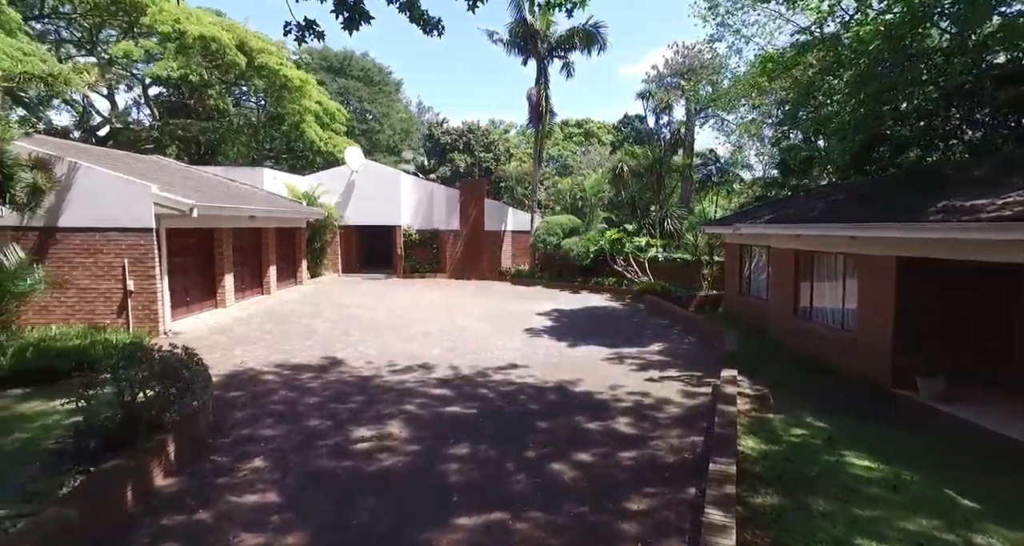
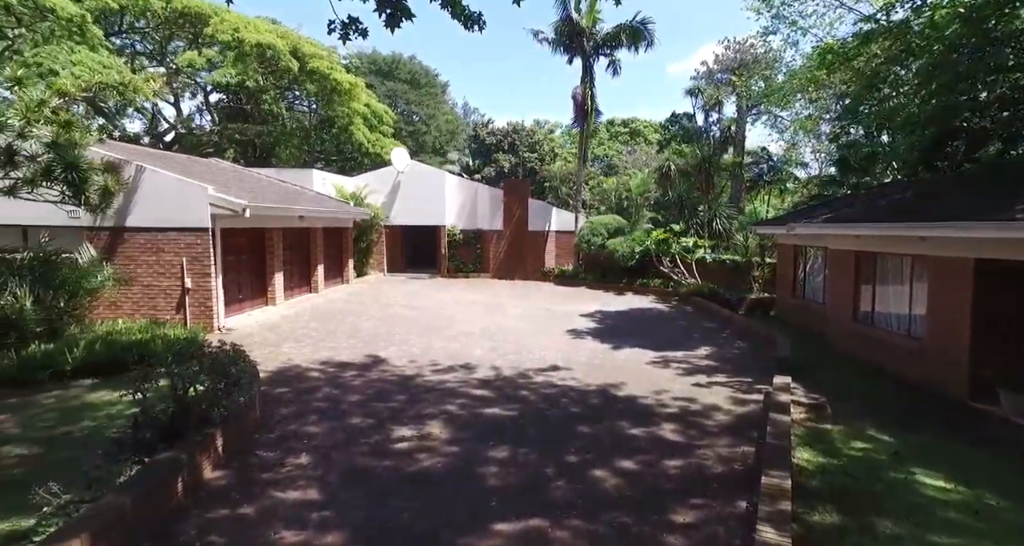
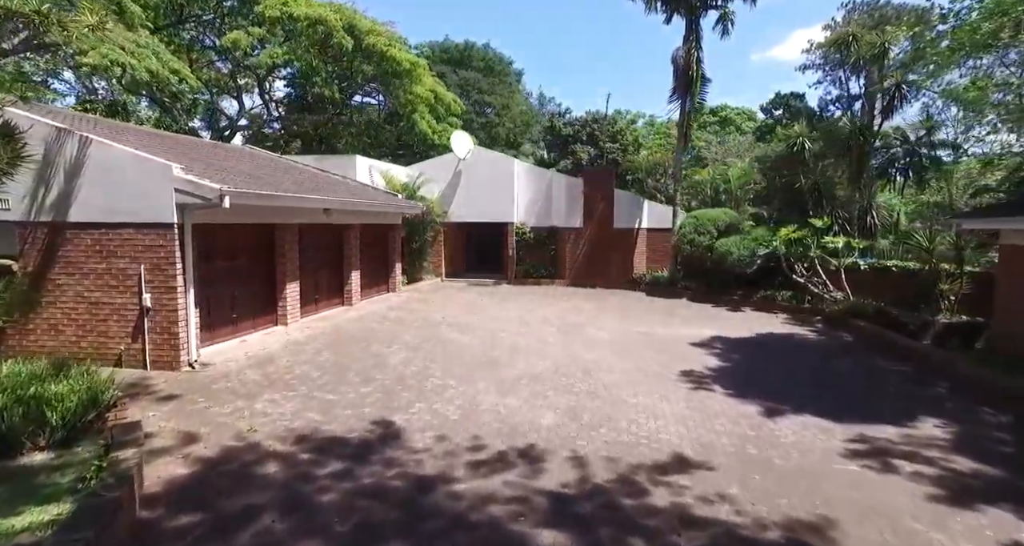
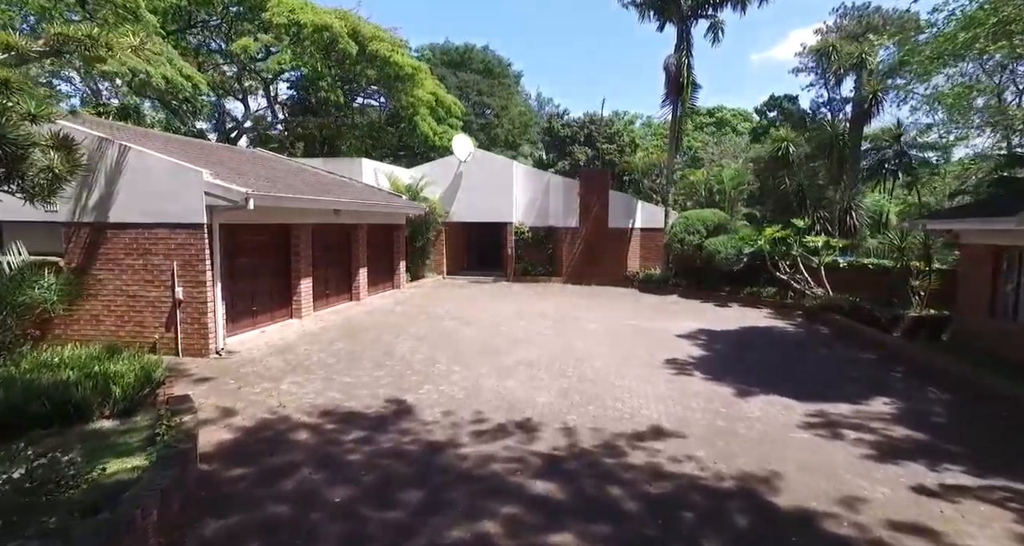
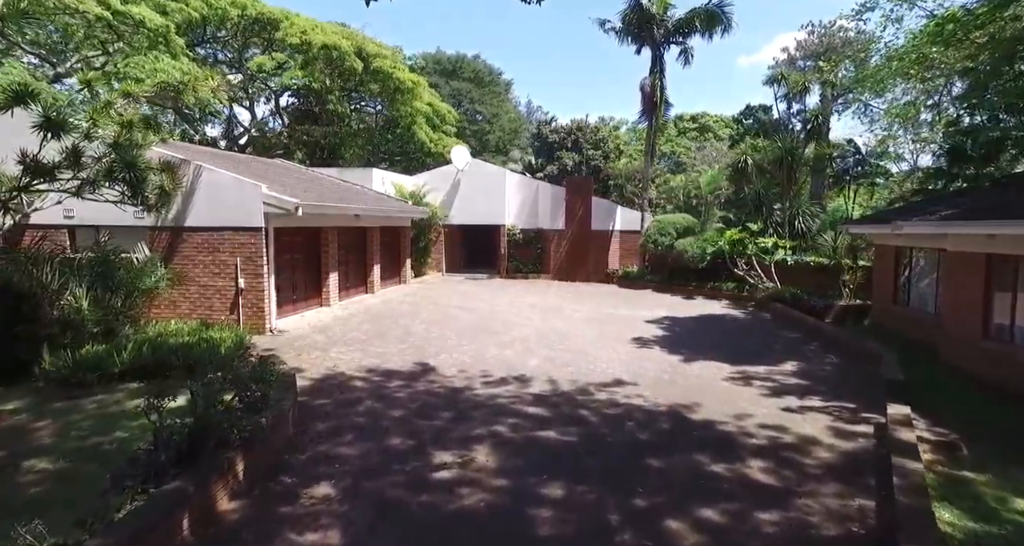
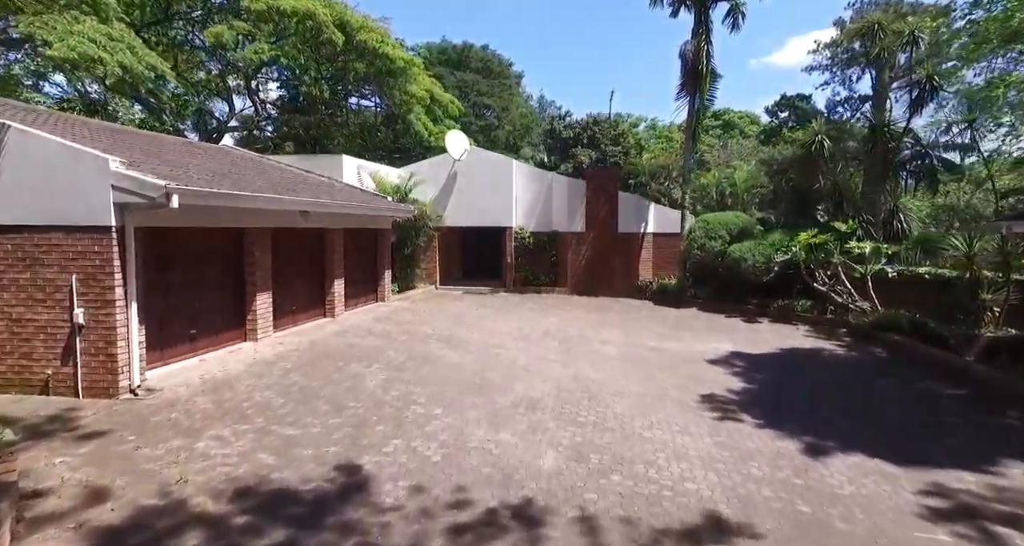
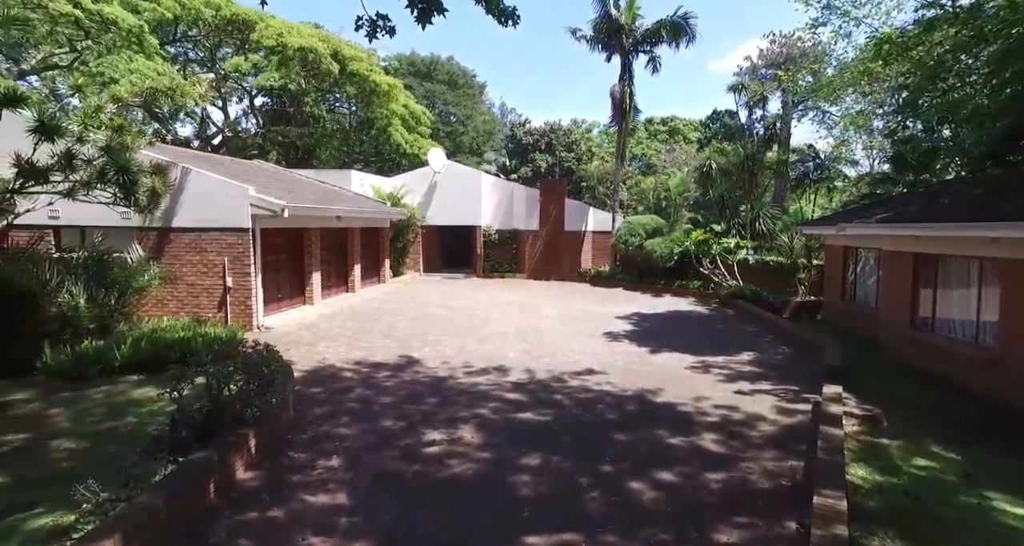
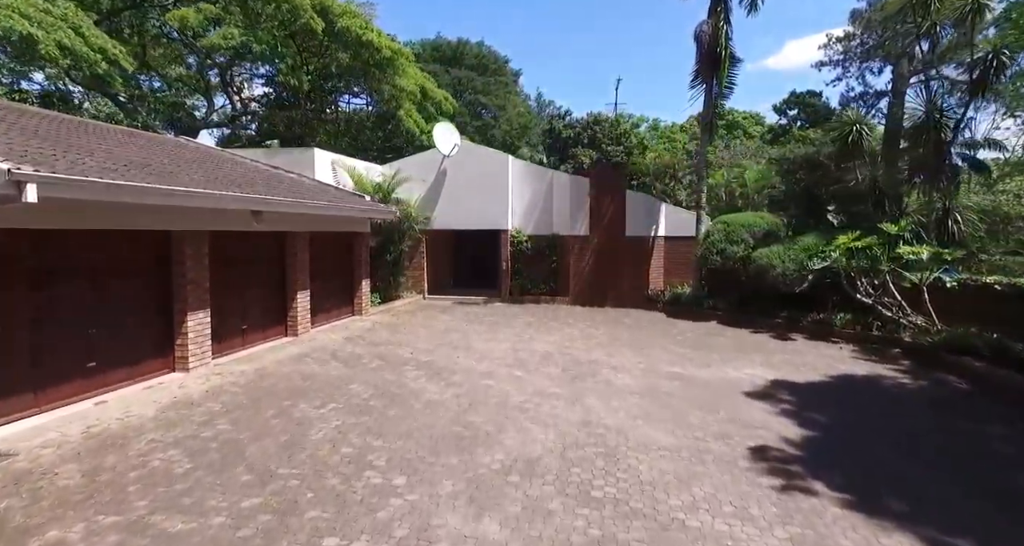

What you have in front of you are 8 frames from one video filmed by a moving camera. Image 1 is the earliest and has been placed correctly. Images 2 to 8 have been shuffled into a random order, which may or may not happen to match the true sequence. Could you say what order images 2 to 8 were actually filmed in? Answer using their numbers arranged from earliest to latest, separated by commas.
2, 7, 5, 4, 3, 6, 8
